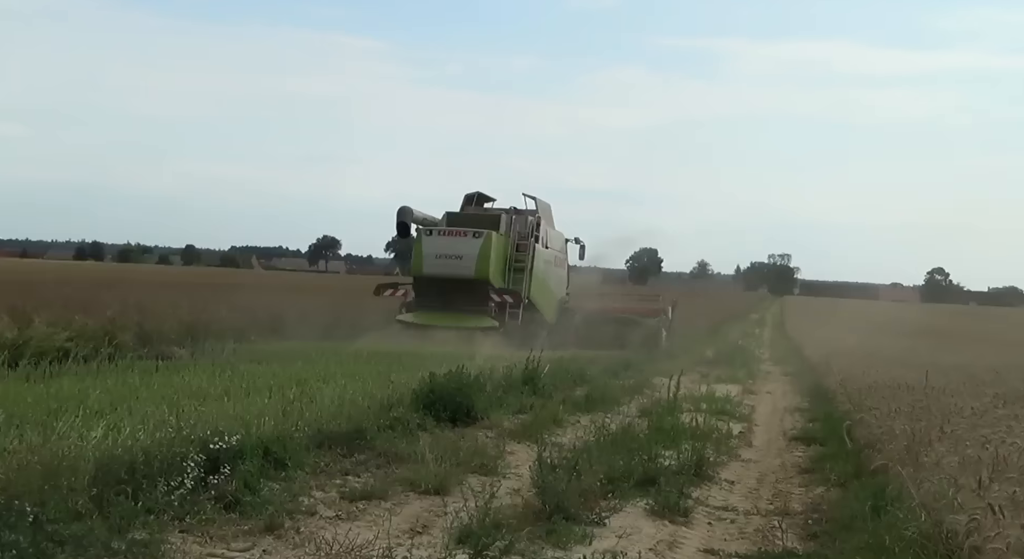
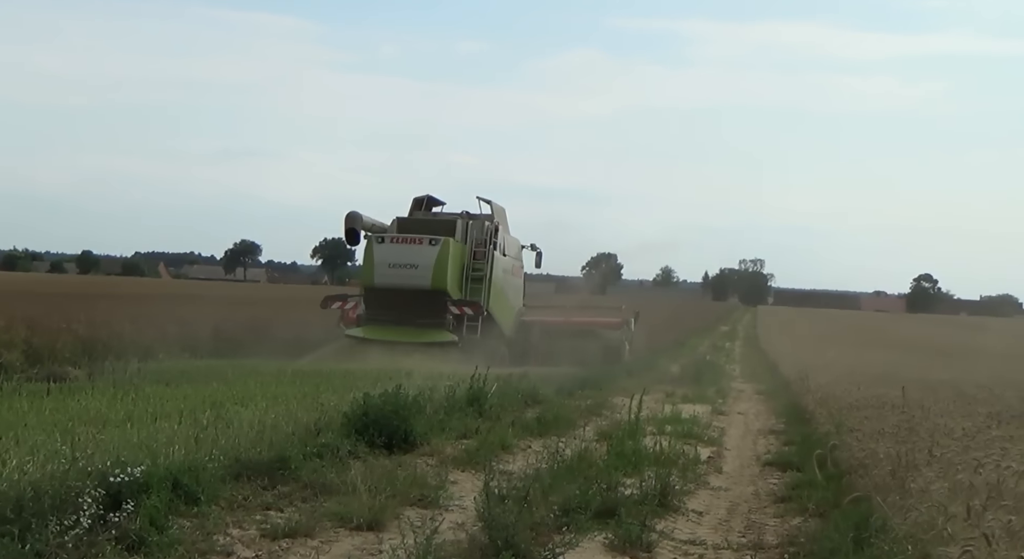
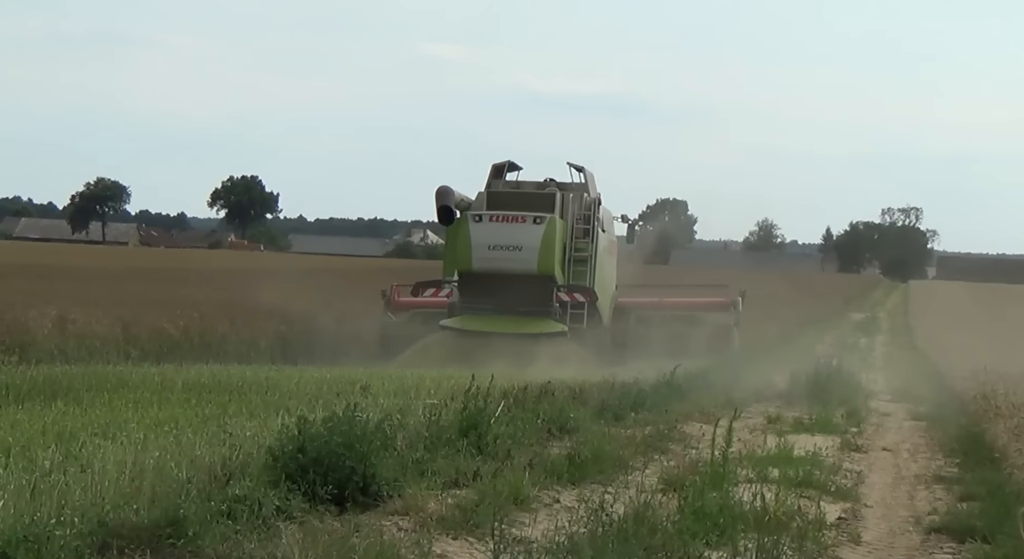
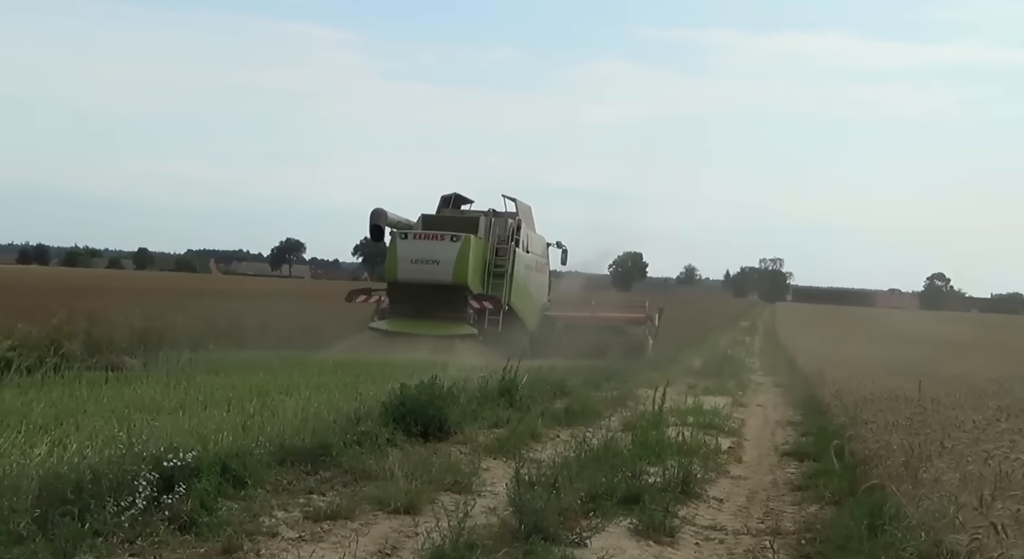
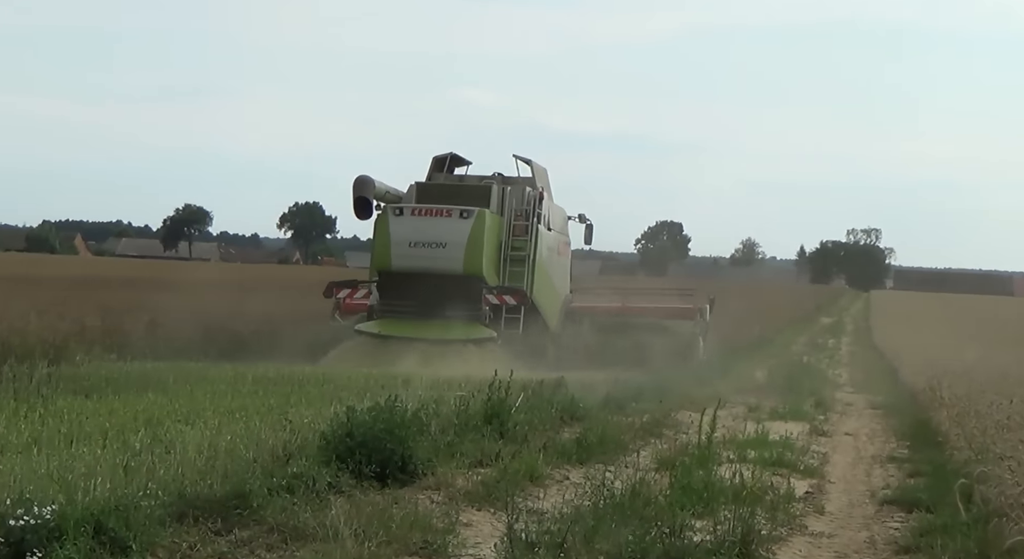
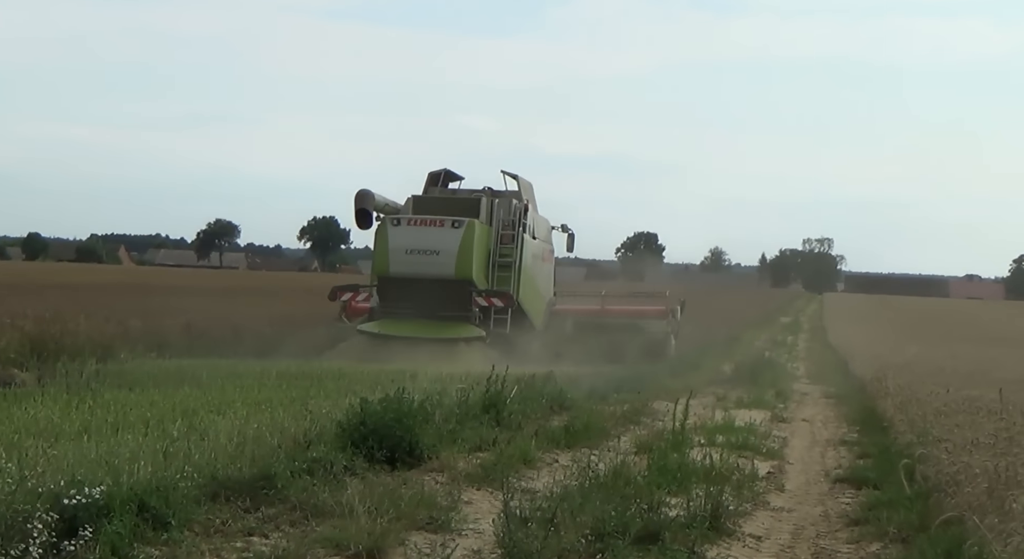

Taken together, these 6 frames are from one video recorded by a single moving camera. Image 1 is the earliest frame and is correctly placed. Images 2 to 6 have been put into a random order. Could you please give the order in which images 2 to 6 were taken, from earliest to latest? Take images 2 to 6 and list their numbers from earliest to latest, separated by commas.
4, 2, 6, 5, 3
